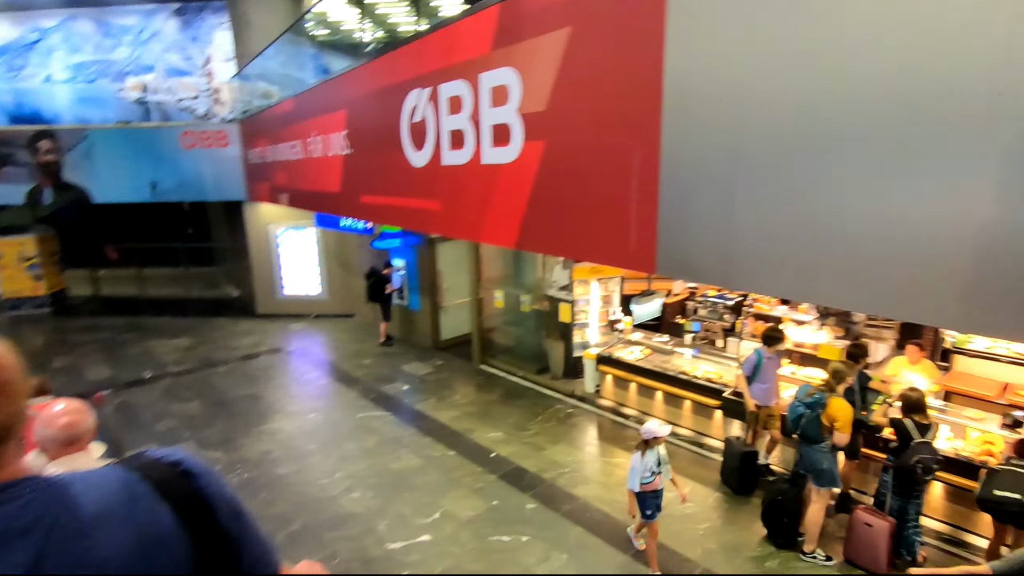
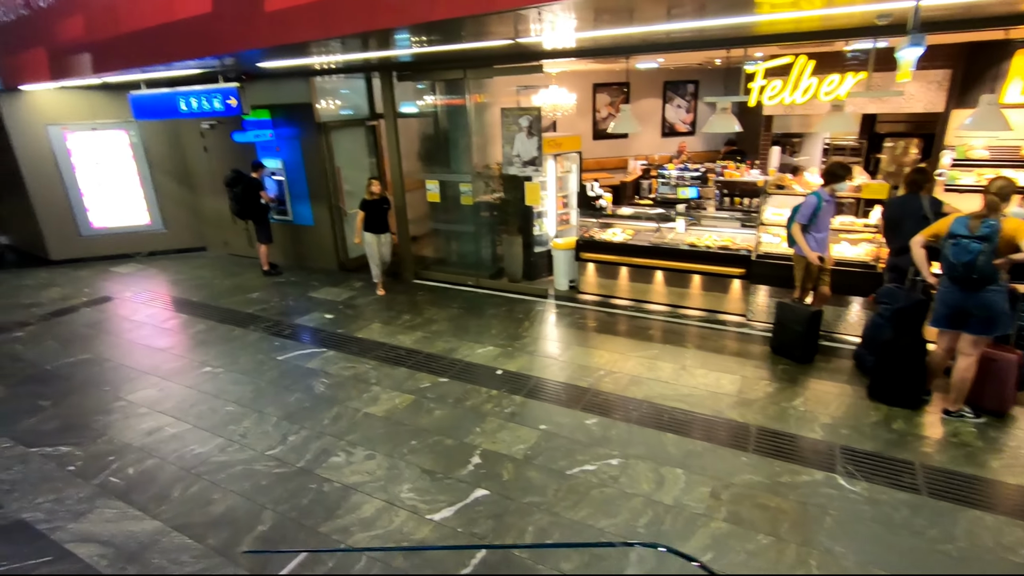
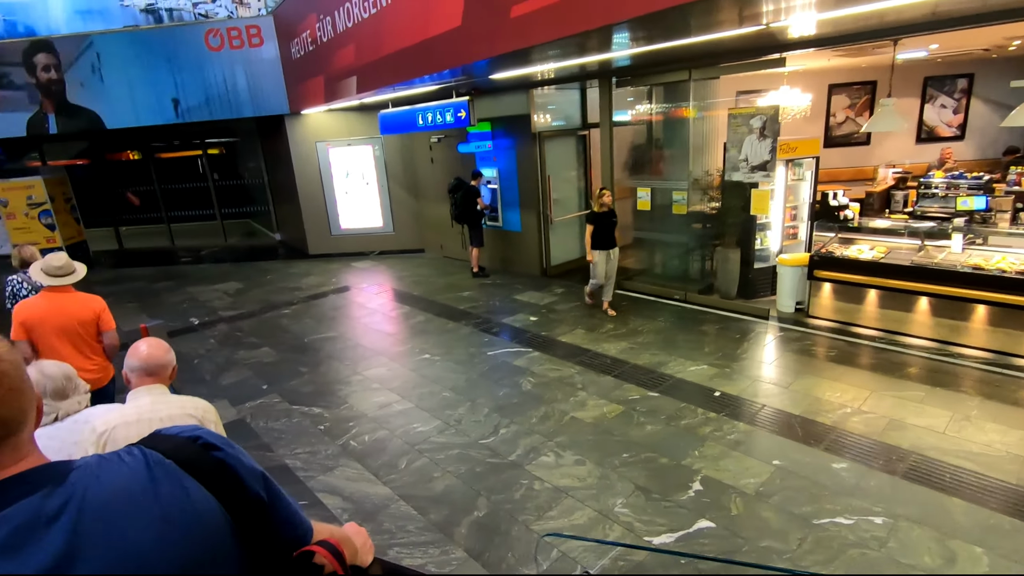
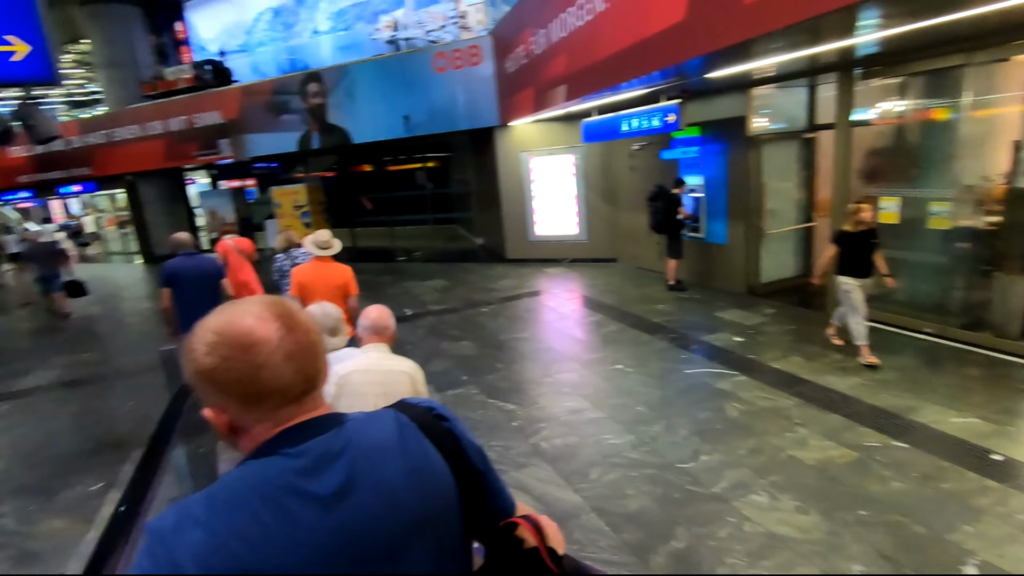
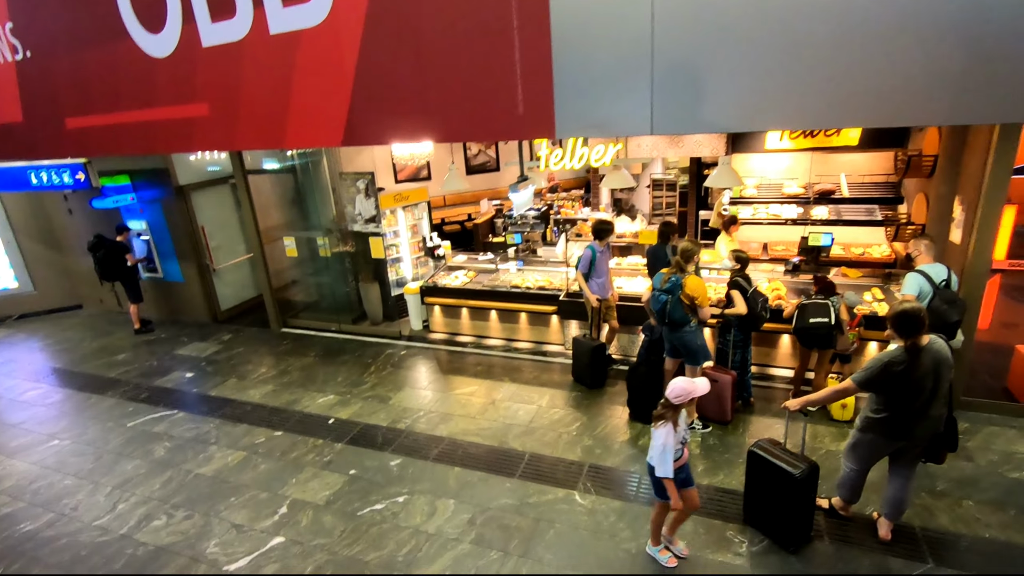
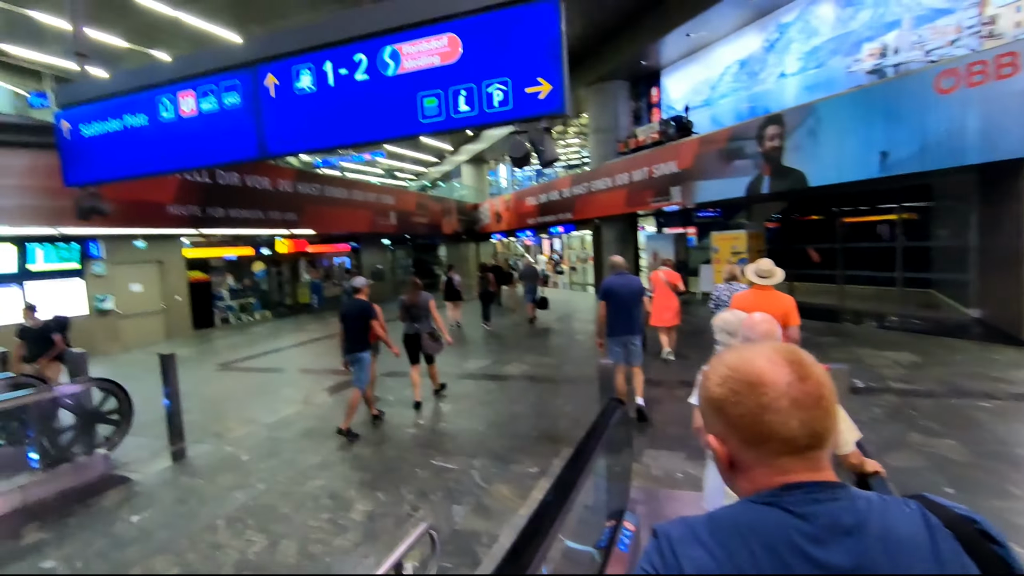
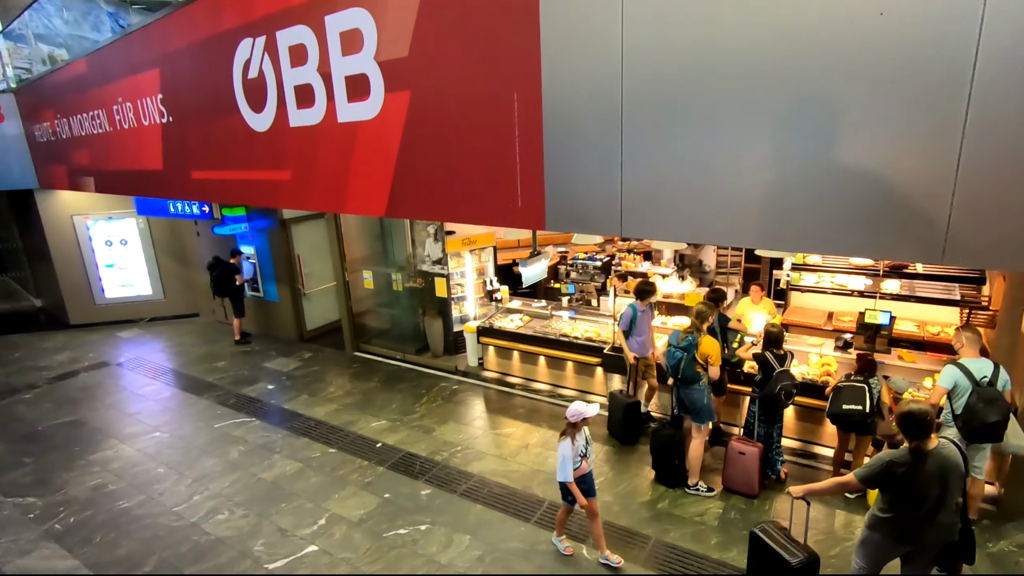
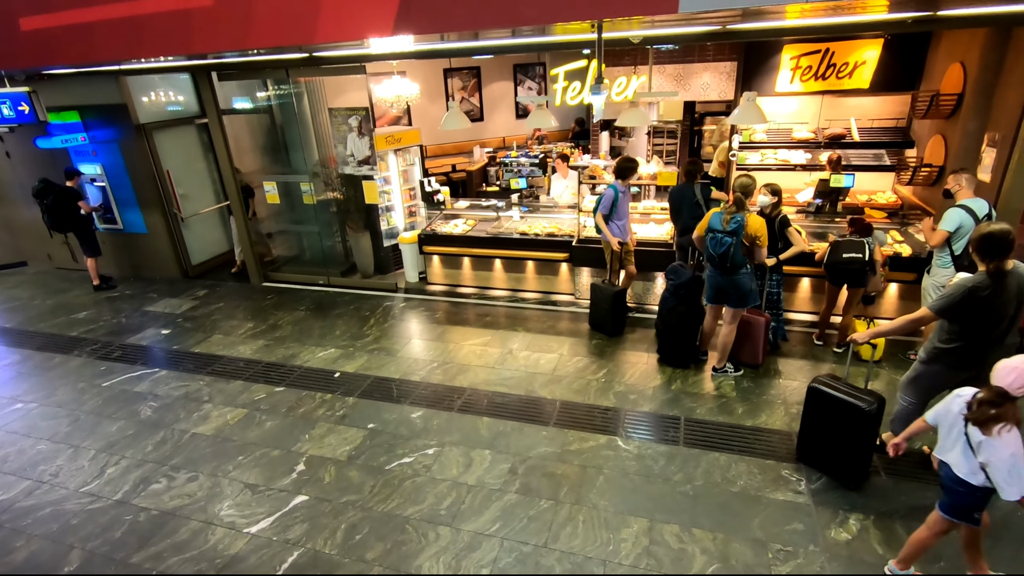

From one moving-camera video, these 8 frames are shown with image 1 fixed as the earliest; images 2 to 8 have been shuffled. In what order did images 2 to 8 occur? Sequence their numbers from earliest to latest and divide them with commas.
7, 5, 8, 2, 3, 4, 6
